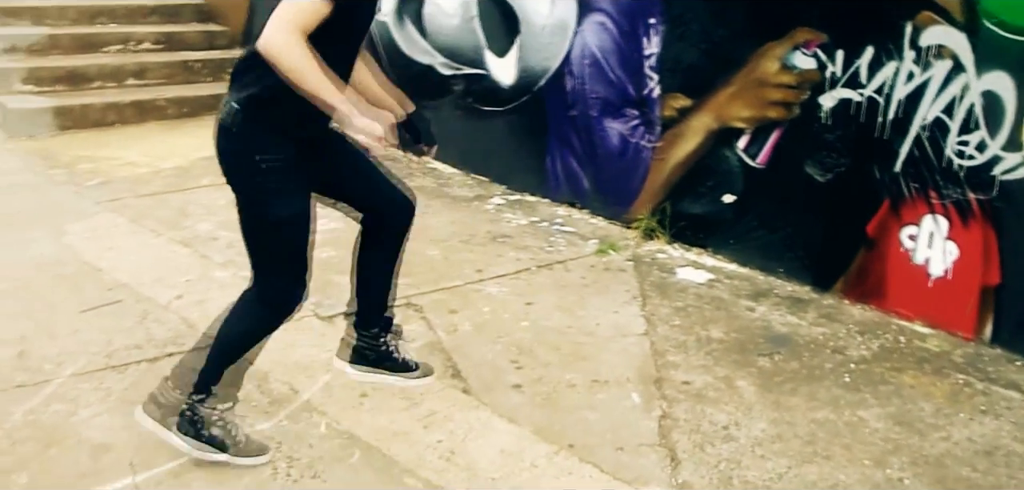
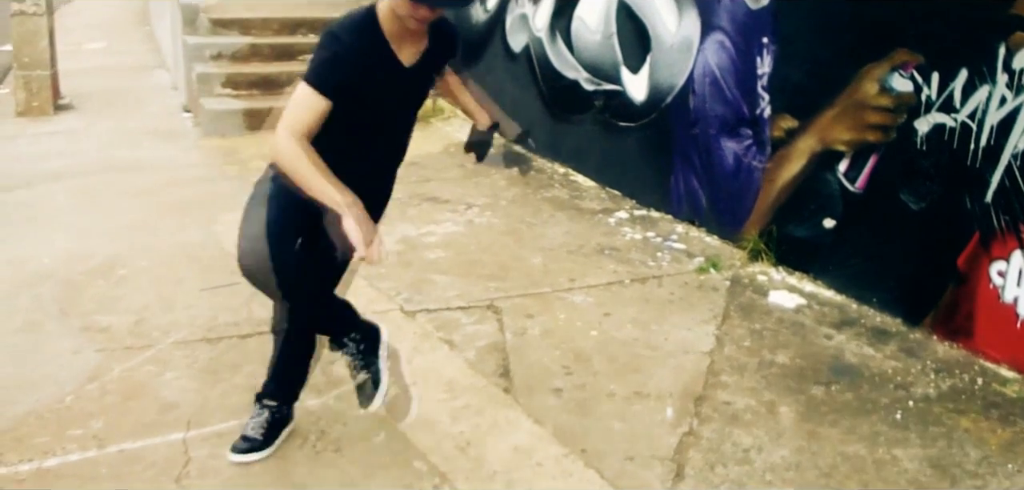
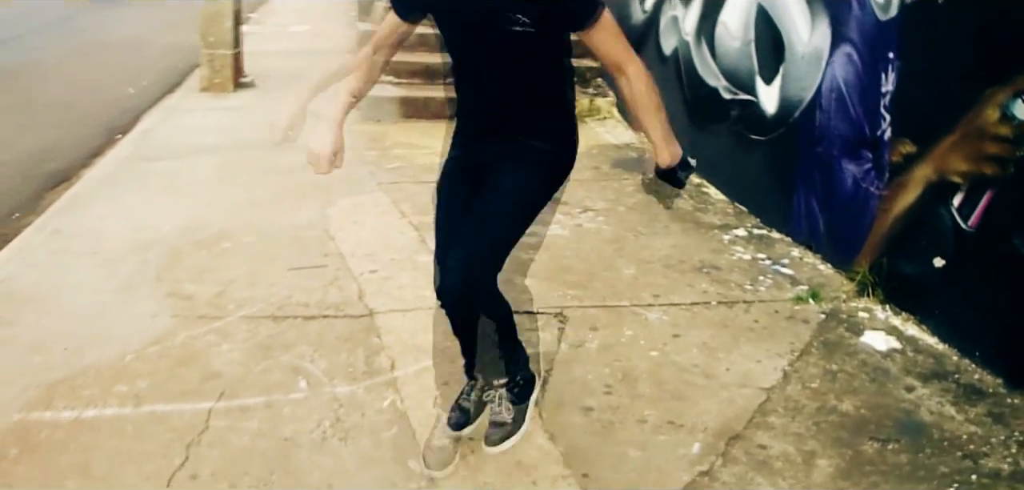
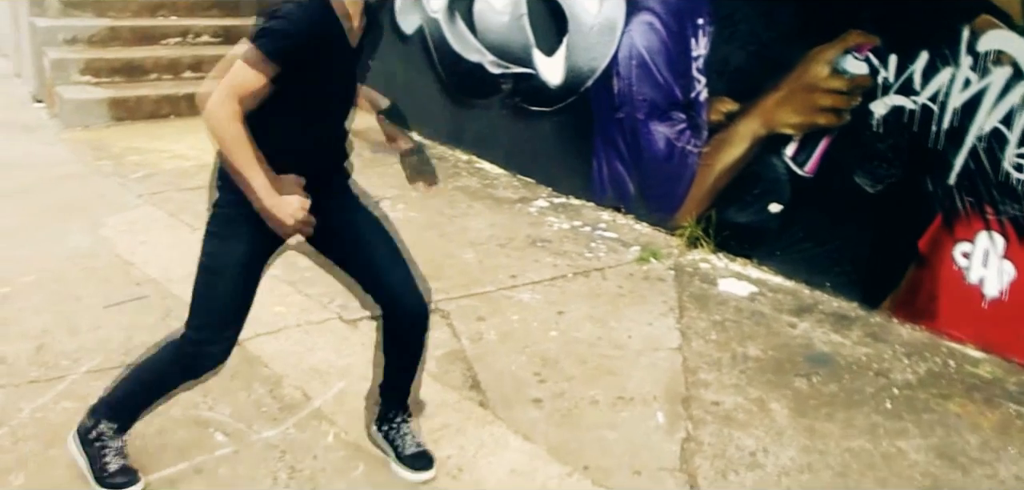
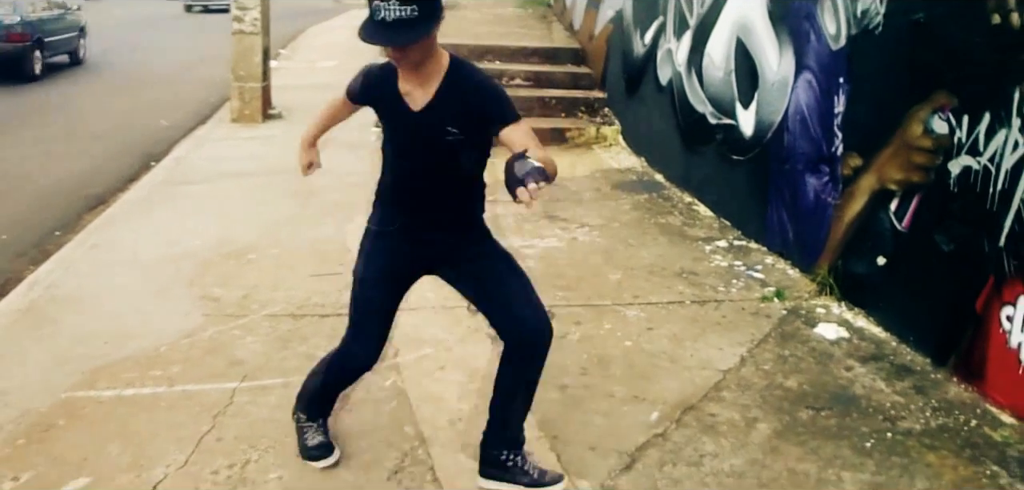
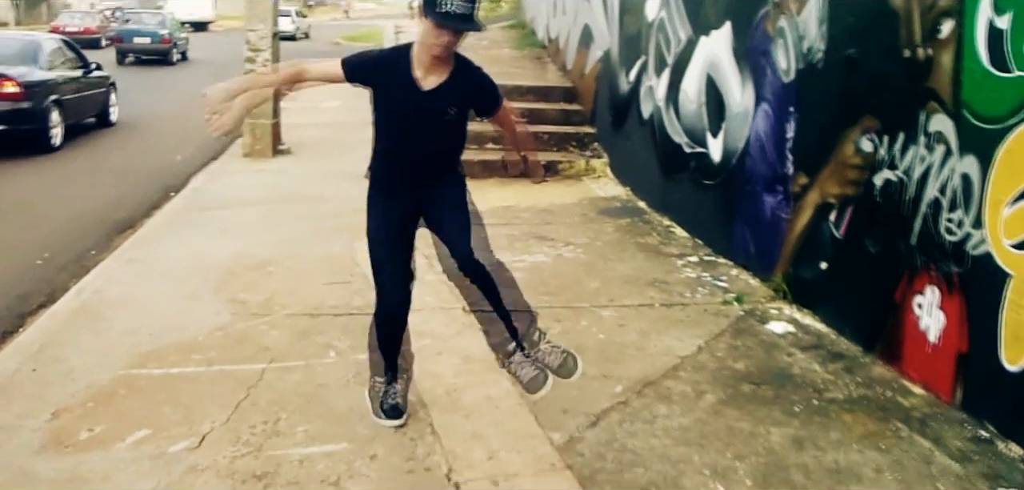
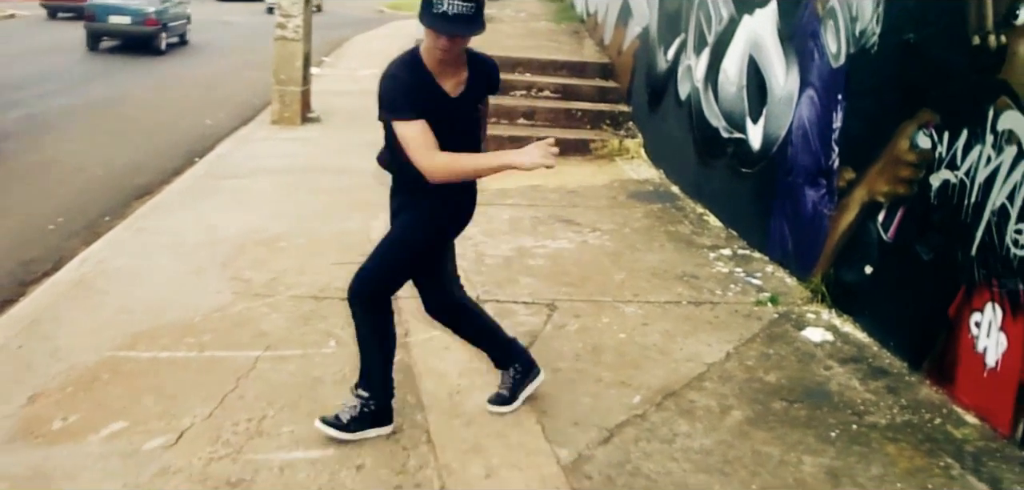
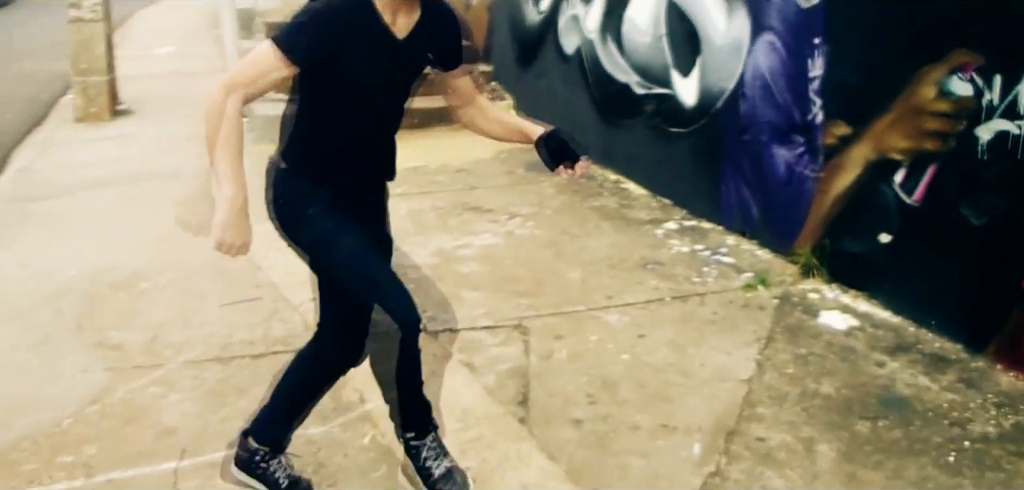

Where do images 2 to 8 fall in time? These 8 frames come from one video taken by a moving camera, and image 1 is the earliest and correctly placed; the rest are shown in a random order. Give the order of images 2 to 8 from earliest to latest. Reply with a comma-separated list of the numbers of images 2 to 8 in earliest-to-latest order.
4, 2, 8, 3, 5, 7, 6
